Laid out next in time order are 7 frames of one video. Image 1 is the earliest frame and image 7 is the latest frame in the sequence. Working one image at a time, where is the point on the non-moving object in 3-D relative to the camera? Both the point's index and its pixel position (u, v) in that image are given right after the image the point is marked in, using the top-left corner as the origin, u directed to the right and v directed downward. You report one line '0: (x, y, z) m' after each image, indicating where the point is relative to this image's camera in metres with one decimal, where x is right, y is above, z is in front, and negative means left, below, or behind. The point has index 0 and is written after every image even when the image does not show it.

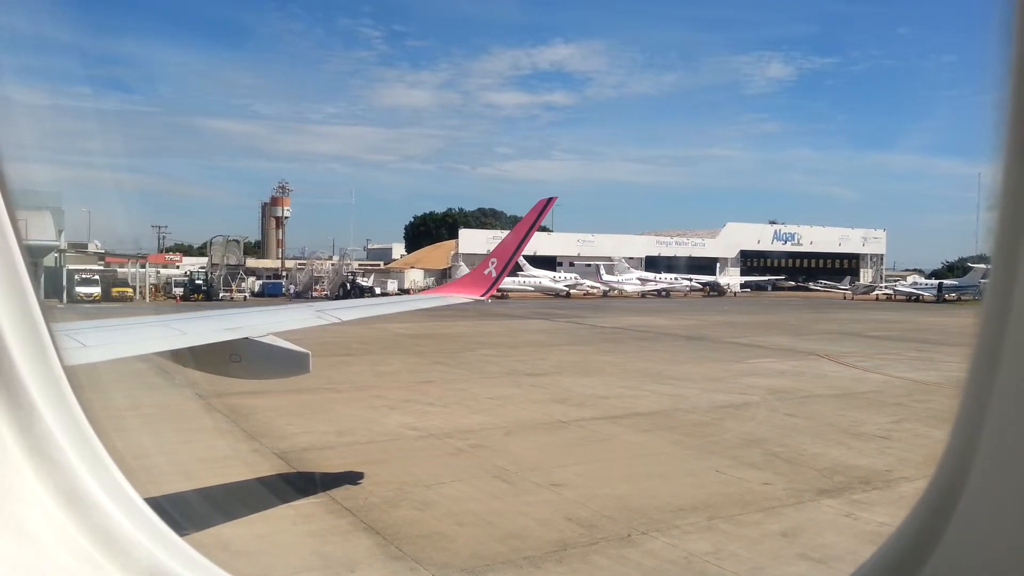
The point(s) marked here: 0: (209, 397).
0: (-4.4, -1.6, +12.0) m
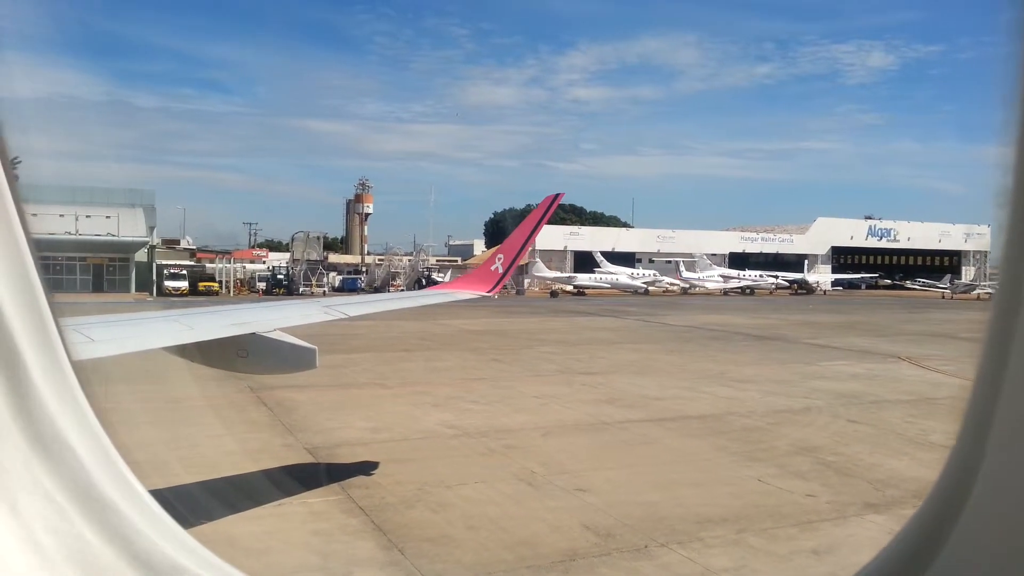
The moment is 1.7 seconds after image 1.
0: (-3.8, -1.5, +12.2) m
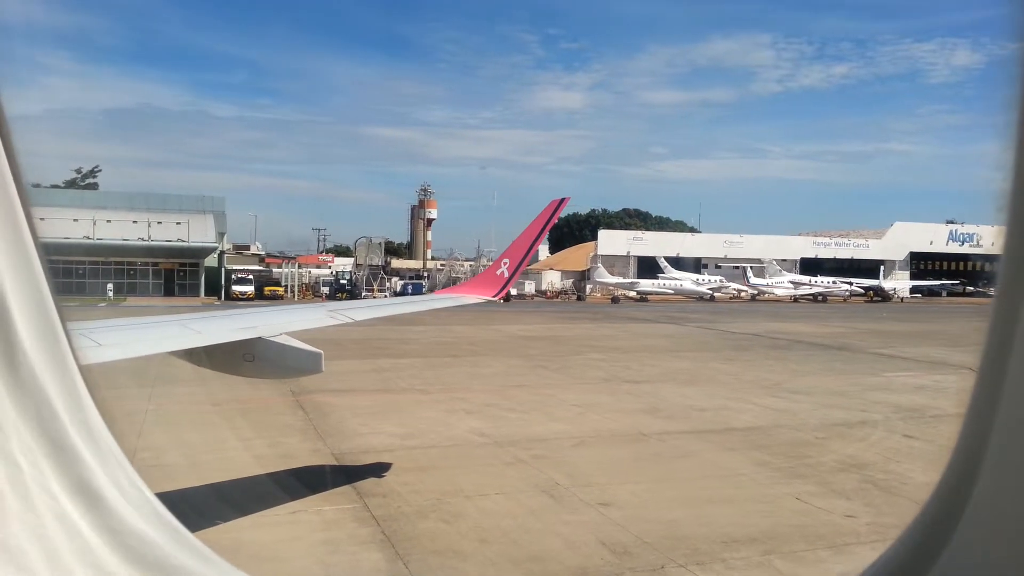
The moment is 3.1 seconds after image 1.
0: (-3.2, -1.6, +12.2) m
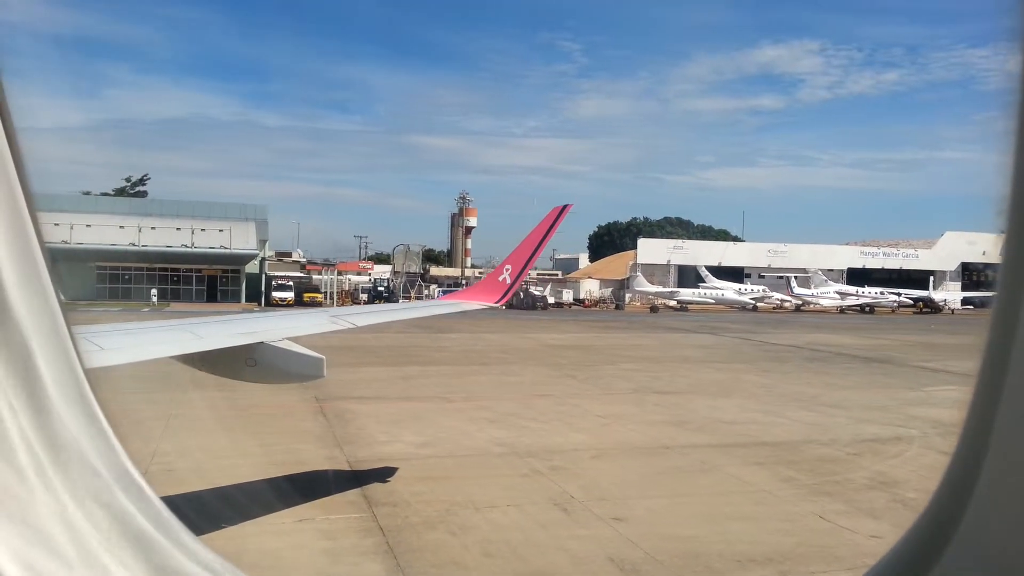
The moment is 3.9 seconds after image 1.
0: (-2.8, -1.7, +12.3) m
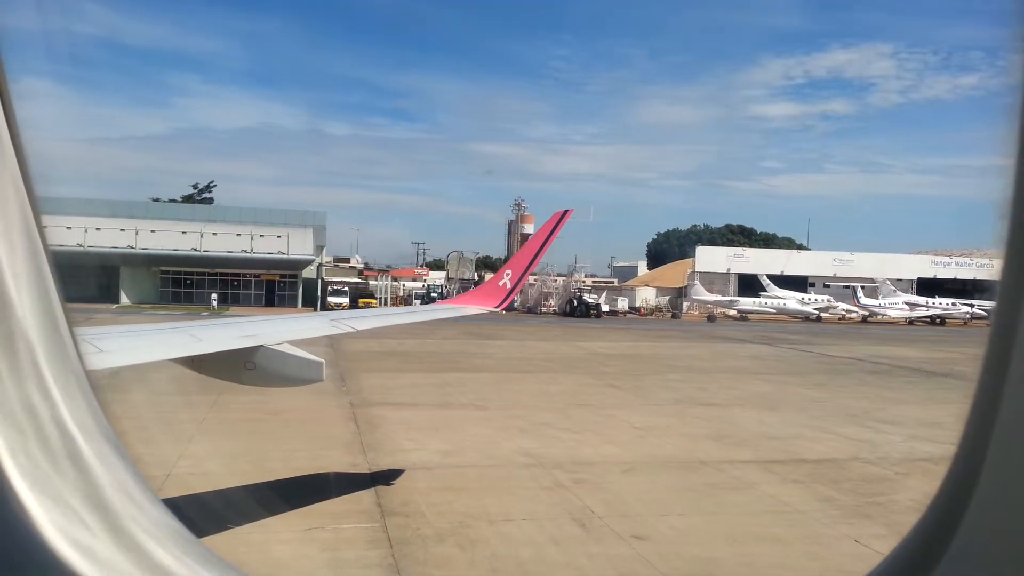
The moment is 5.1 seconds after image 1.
0: (-2.3, -1.8, +12.2) m
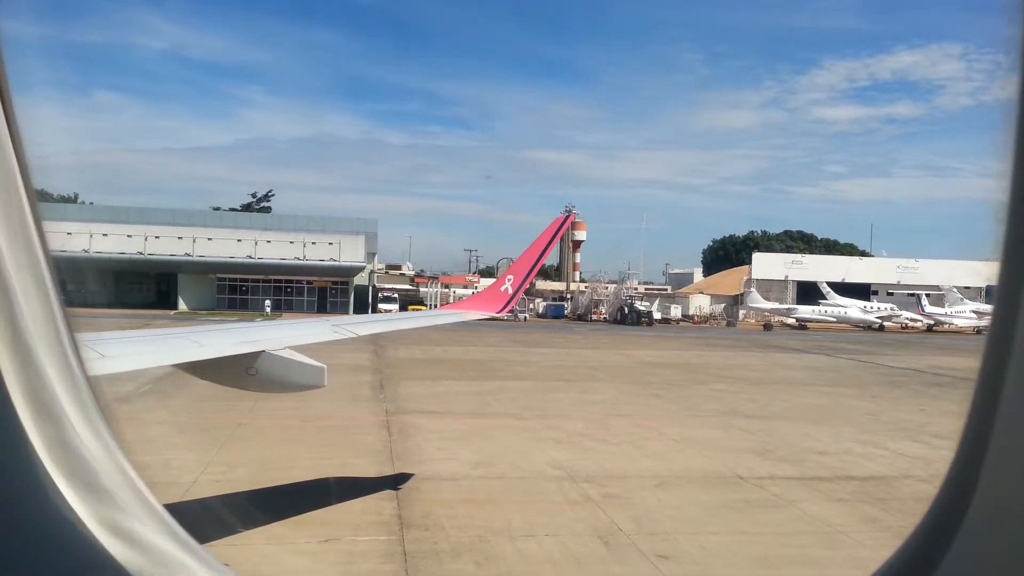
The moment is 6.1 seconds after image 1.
0: (-1.8, -1.9, +12.1) m
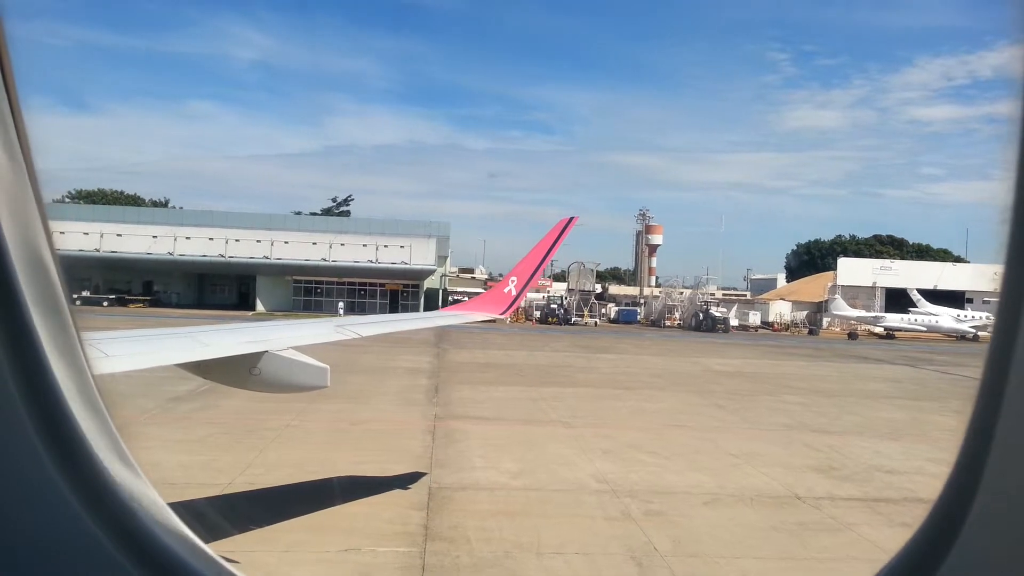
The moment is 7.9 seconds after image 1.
0: (-1.0, -1.9, +11.9) m
